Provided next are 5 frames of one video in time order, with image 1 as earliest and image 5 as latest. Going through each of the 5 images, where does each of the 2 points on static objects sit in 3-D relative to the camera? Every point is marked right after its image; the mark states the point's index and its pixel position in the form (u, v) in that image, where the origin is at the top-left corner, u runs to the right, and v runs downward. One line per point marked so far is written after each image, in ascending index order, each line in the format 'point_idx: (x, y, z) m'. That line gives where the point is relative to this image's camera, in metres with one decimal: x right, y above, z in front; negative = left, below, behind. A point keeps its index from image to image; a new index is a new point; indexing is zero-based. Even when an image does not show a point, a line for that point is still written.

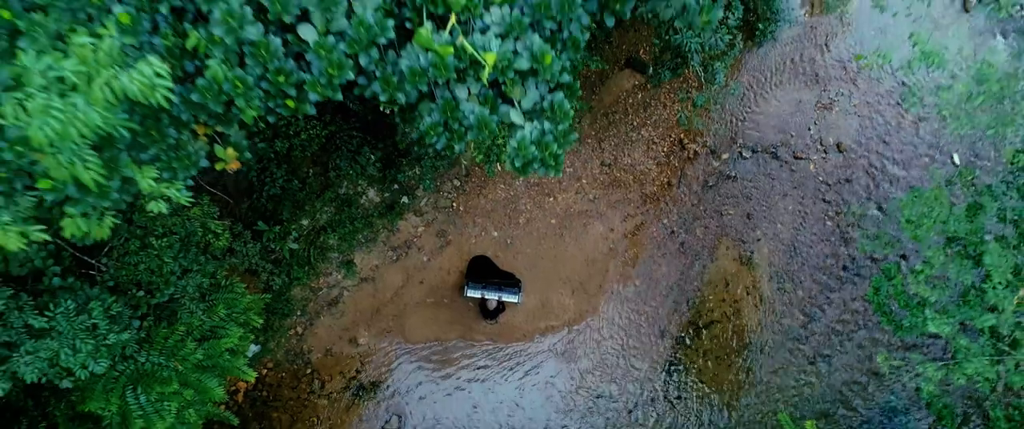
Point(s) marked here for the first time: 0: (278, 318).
0: (-2.1, -0.9, +6.7) m
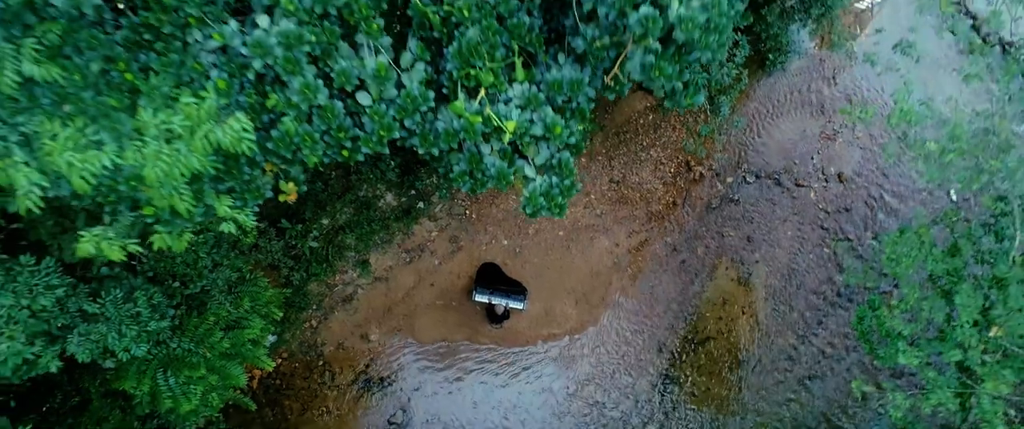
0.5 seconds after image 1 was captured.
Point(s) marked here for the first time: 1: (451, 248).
0: (-2.1, -0.9, +7.0) m
1: (-0.6, -0.3, +7.6) m
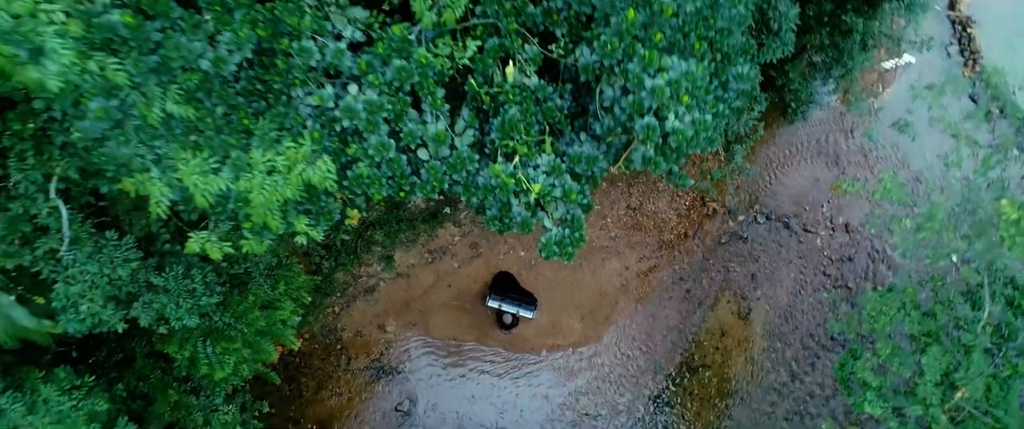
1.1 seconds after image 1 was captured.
0: (-1.9, -0.8, +7.6) m
1: (-0.4, -0.4, +8.1) m
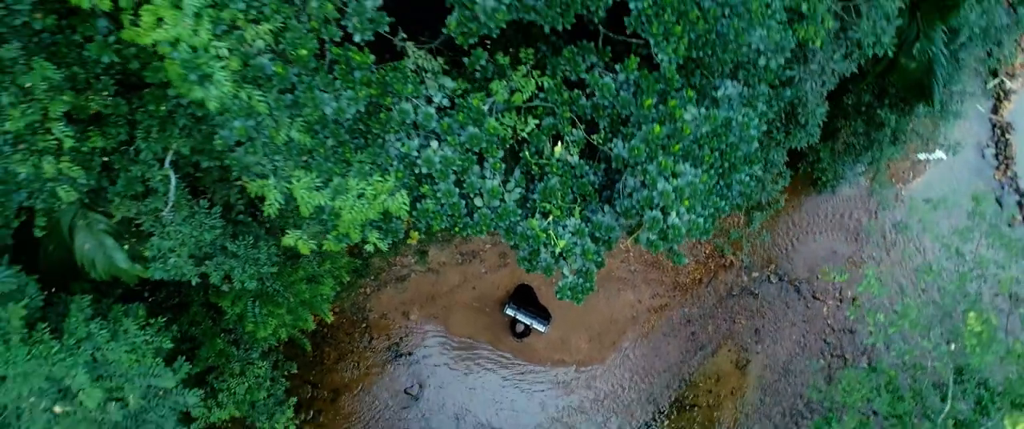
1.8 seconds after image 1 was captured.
0: (-1.7, -0.7, +8.3) m
1: (-0.2, -0.6, +8.7) m
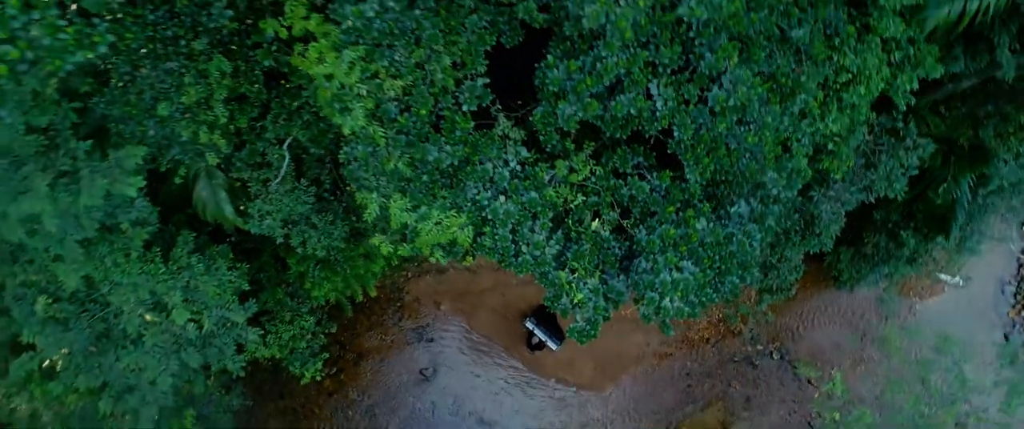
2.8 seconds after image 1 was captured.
0: (-1.3, -0.6, +9.2) m
1: (+0.2, -0.8, +9.5) m
